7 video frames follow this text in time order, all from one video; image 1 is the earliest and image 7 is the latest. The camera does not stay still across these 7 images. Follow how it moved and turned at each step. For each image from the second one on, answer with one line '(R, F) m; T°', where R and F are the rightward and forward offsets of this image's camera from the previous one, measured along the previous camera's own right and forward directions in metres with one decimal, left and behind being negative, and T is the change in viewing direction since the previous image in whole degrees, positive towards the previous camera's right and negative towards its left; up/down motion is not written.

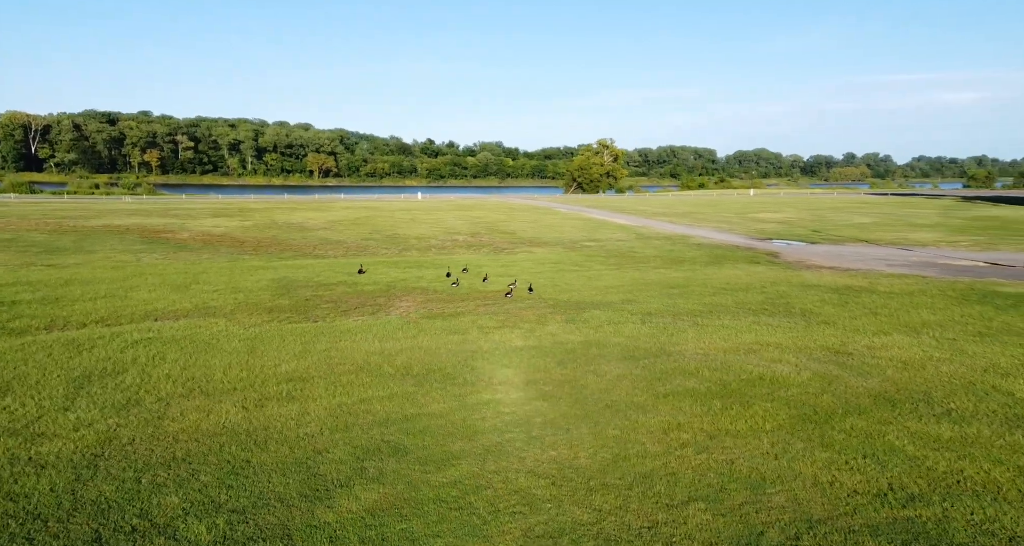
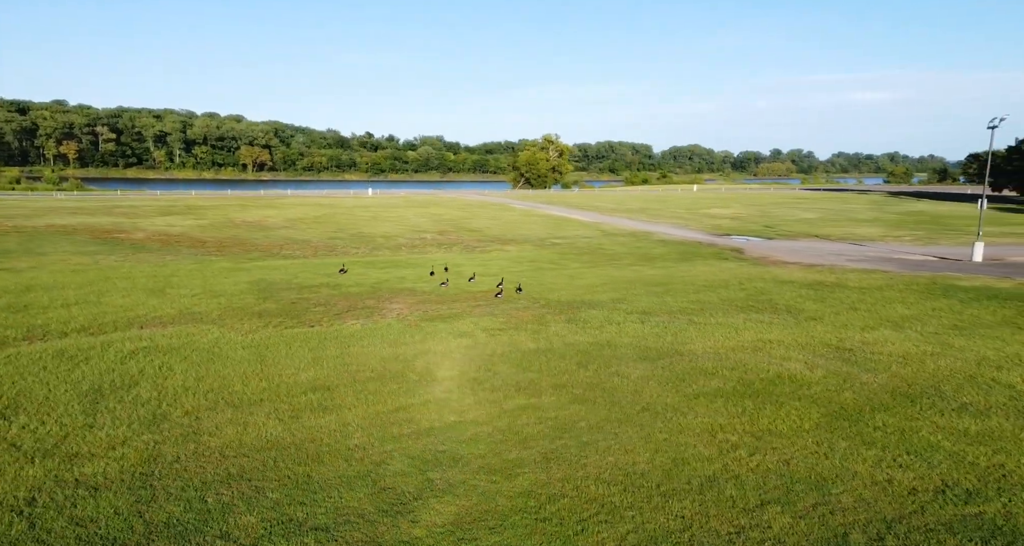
(-0.9, +0.1) m; +4°
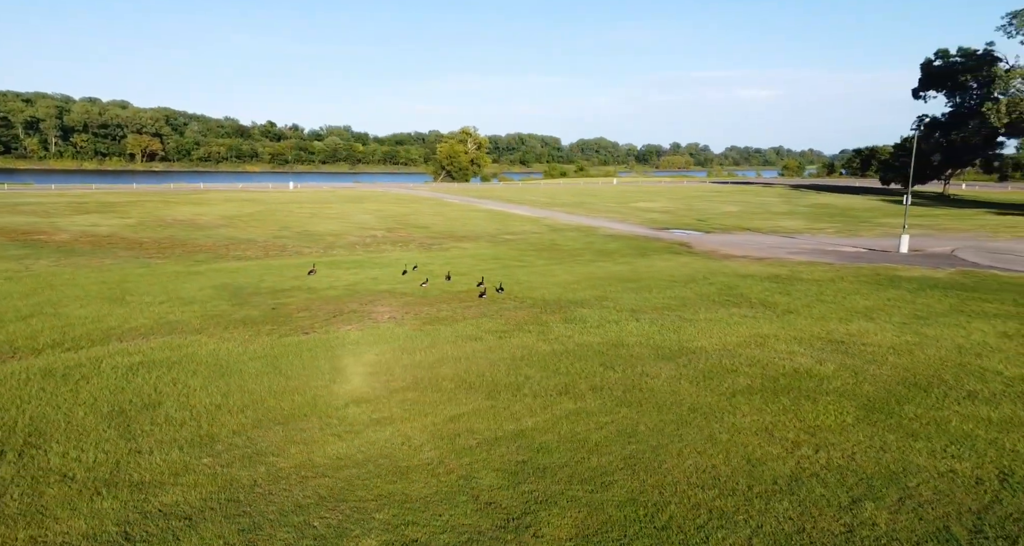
(-1.3, +0.1) m; +6°
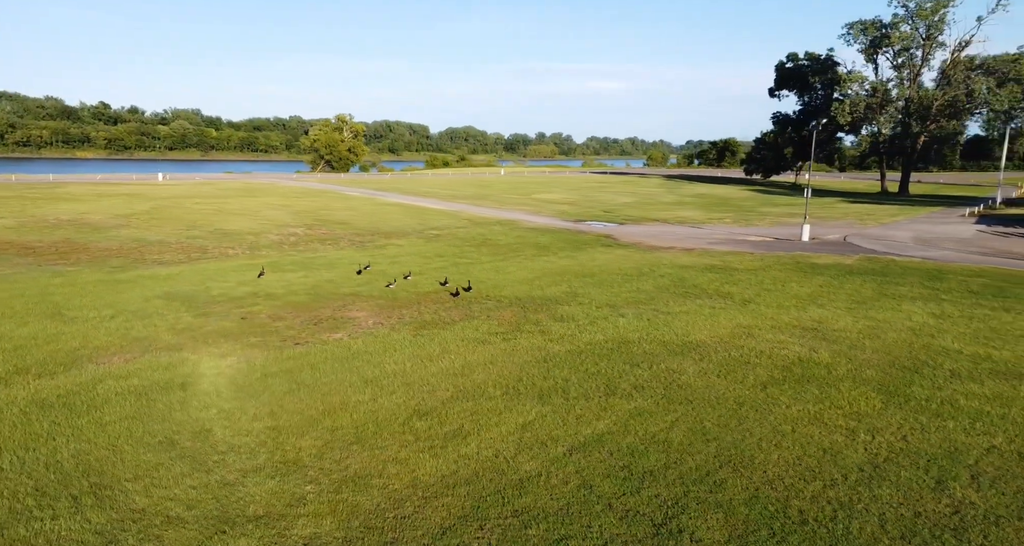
(-1.7, +0.1) m; +9°
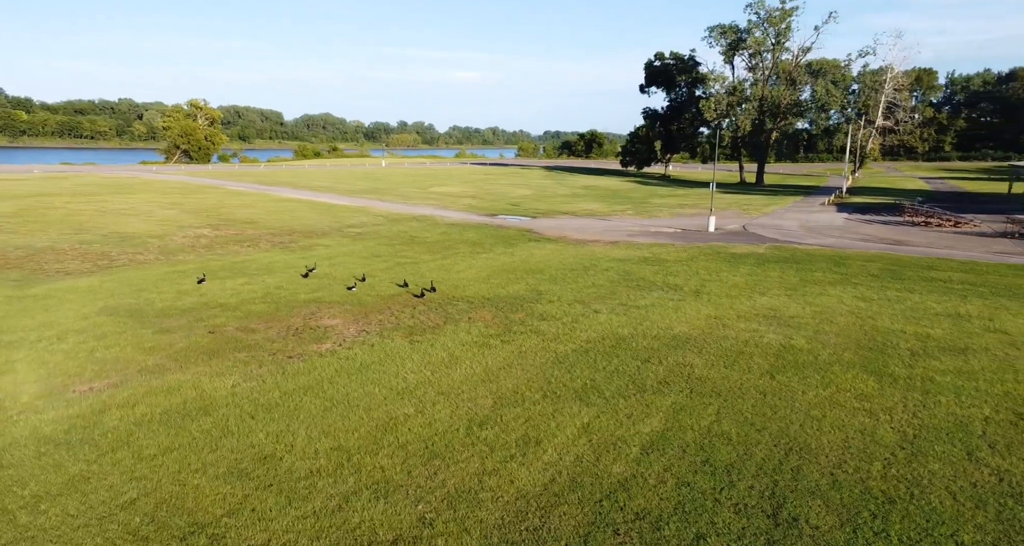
(-1.7, 0.0) m; +9°
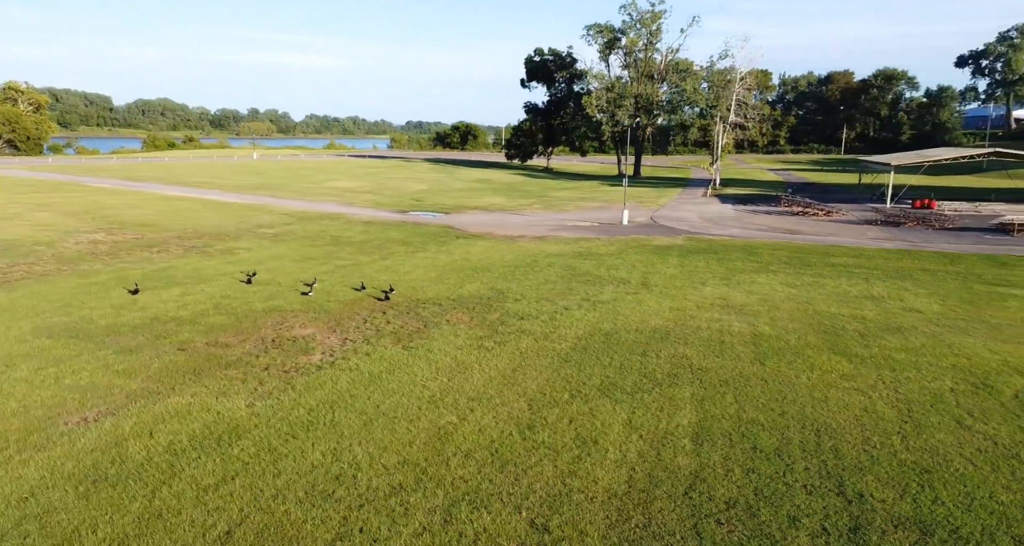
(-1.6, 0.0) m; +9°
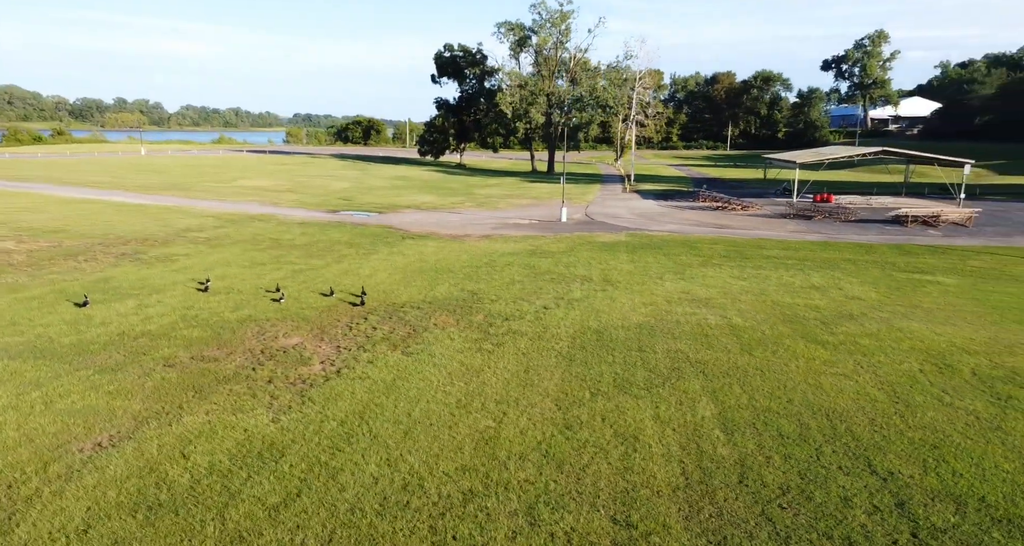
(-1.3, -0.1) m; +7°
